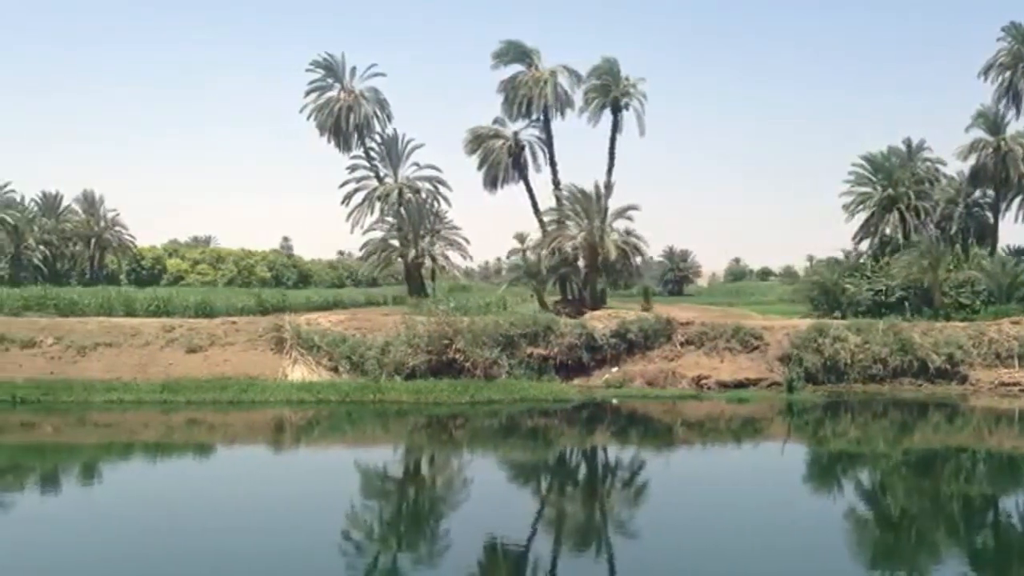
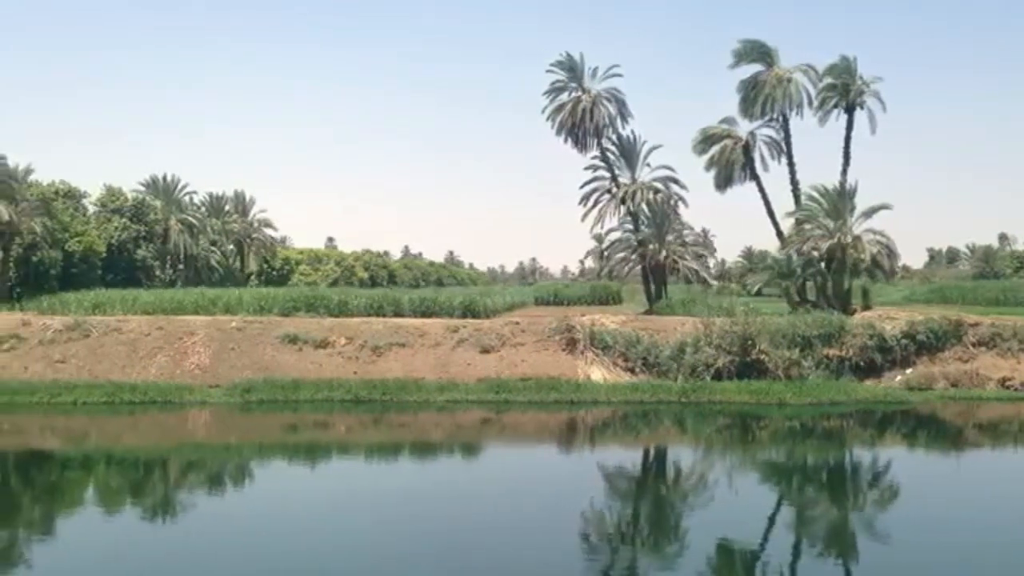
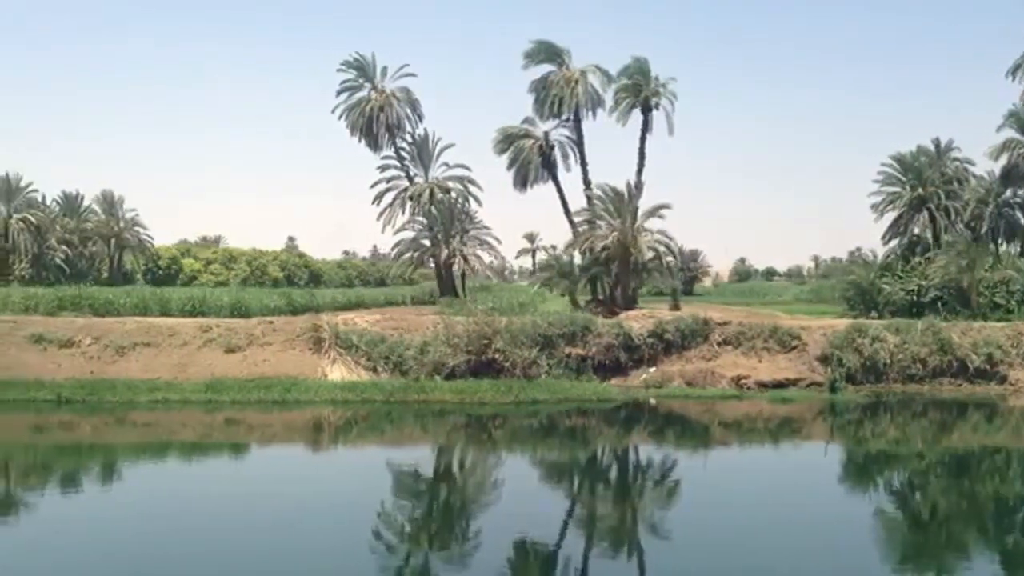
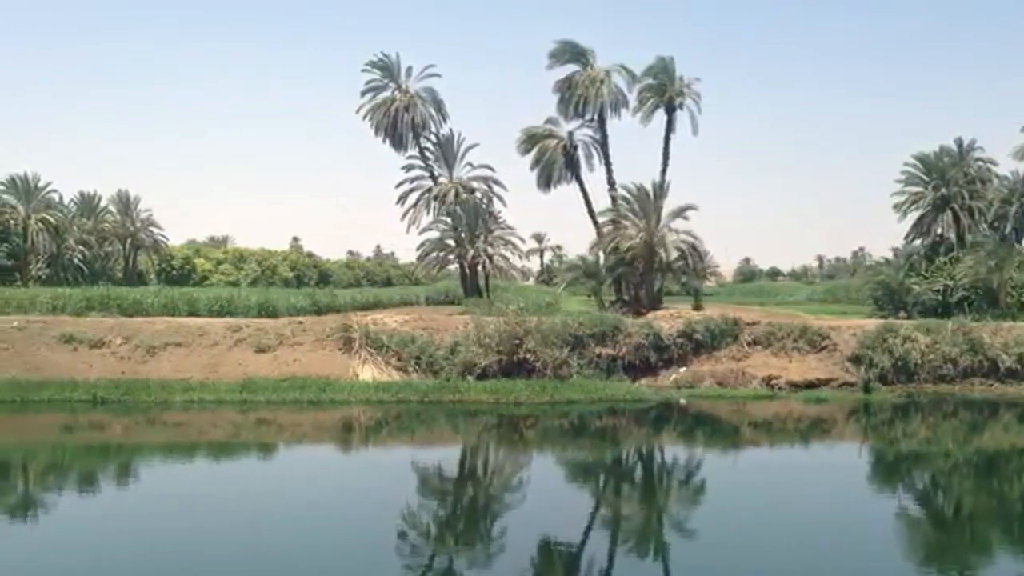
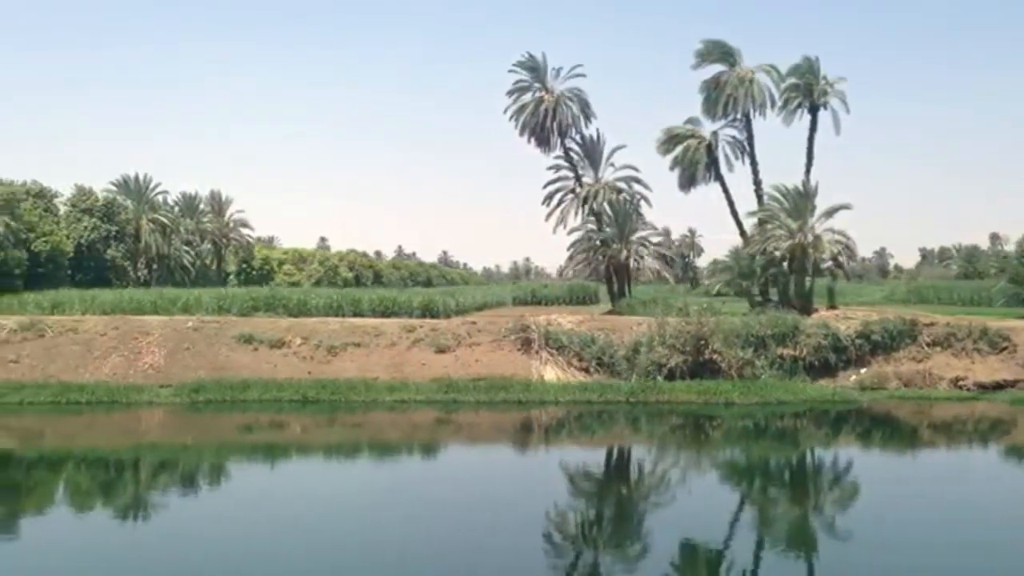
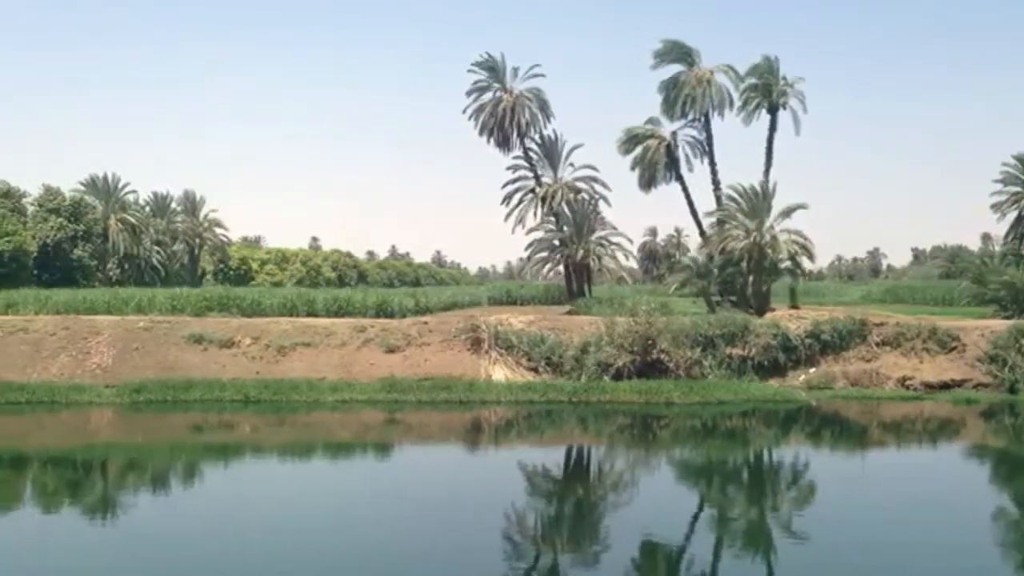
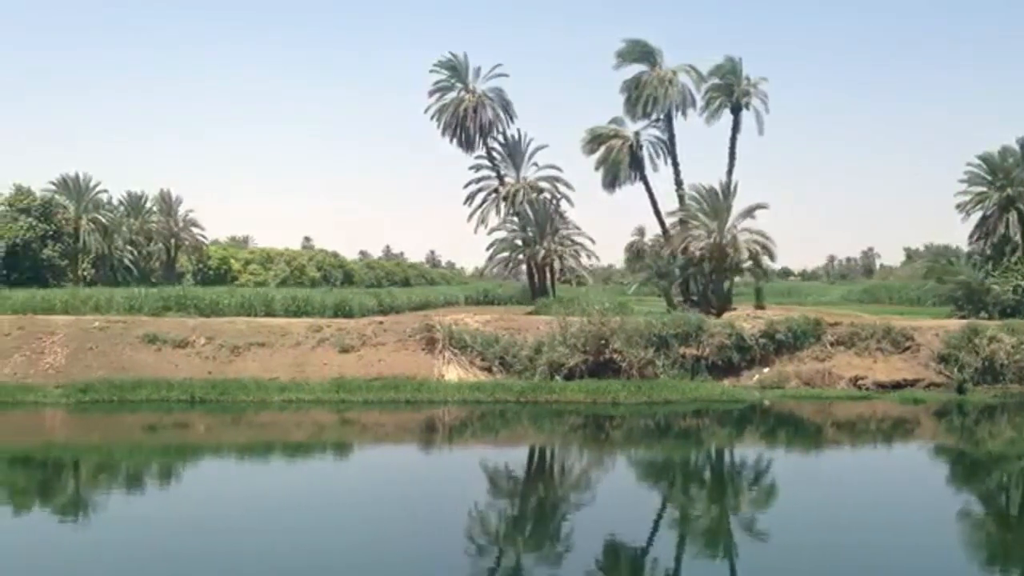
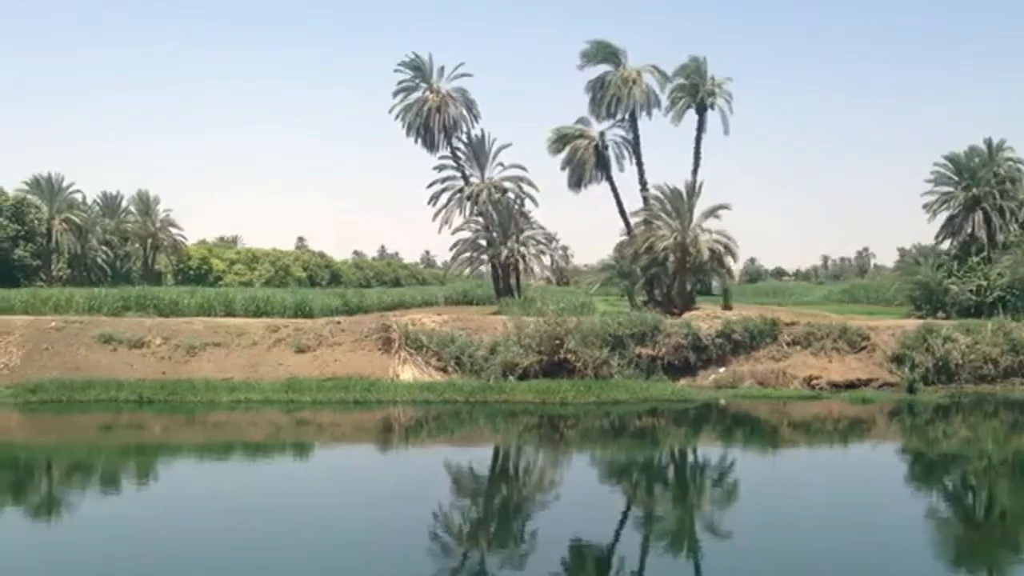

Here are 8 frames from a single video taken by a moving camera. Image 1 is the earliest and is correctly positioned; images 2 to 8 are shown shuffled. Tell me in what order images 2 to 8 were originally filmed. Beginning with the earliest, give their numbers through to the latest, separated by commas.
3, 4, 8, 7, 6, 5, 2
